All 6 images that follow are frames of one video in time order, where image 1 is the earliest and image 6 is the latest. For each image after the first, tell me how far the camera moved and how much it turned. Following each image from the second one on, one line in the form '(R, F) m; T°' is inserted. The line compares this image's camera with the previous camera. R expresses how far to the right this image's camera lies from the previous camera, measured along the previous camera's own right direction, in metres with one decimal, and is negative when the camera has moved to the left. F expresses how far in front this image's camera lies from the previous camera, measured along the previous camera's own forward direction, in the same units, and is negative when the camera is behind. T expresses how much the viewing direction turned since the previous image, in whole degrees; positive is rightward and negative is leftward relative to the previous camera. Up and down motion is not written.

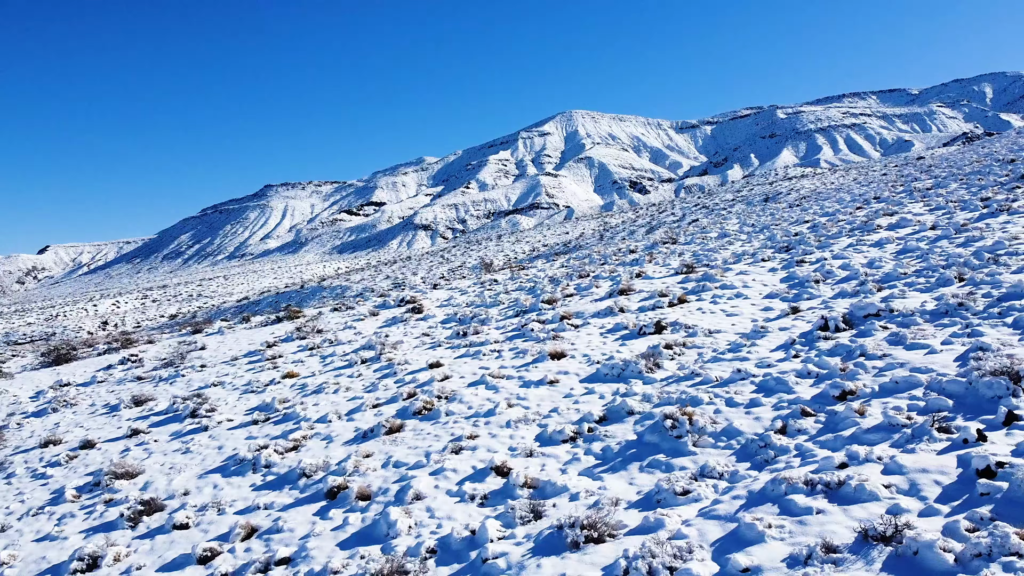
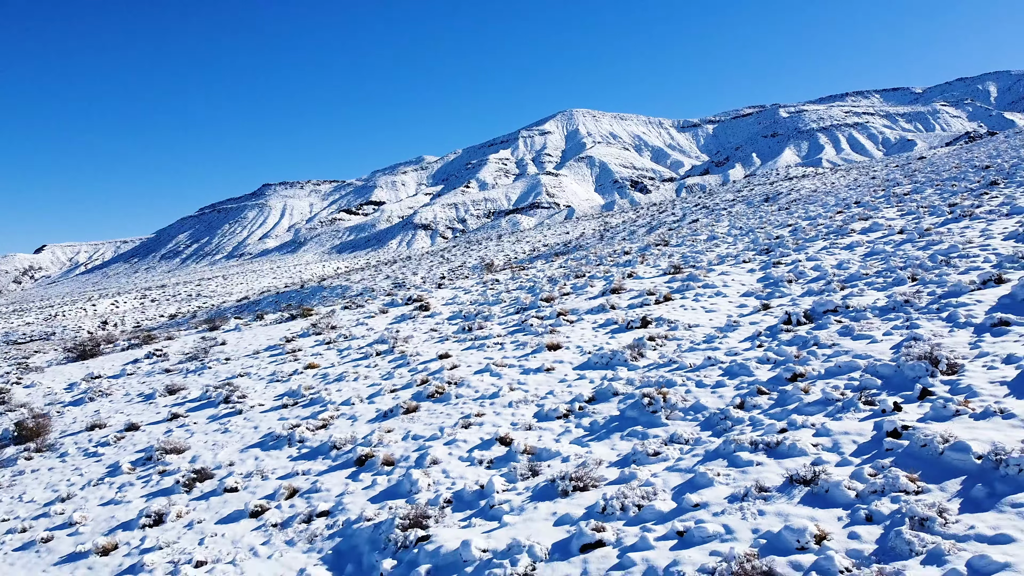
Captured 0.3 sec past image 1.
(0.0, -0.7) m; 0°
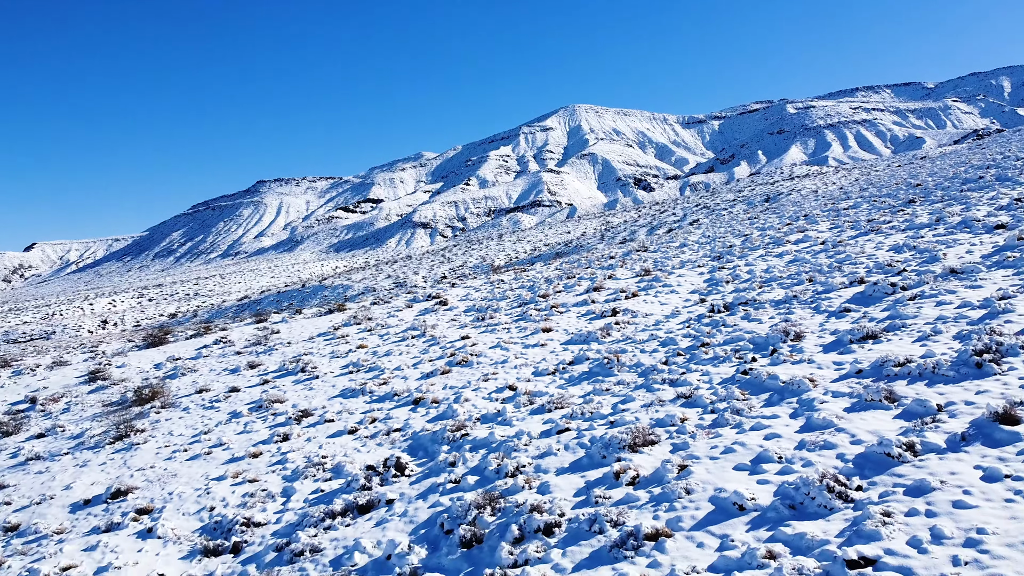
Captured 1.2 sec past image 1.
(-0.1, -2.3) m; 0°
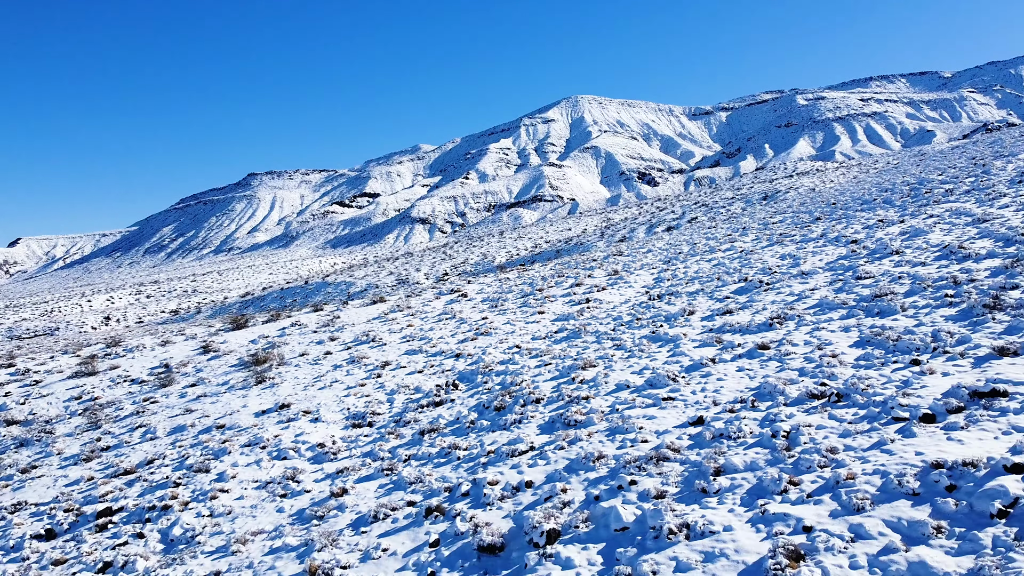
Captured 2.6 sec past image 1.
(-0.1, -4.1) m; 0°
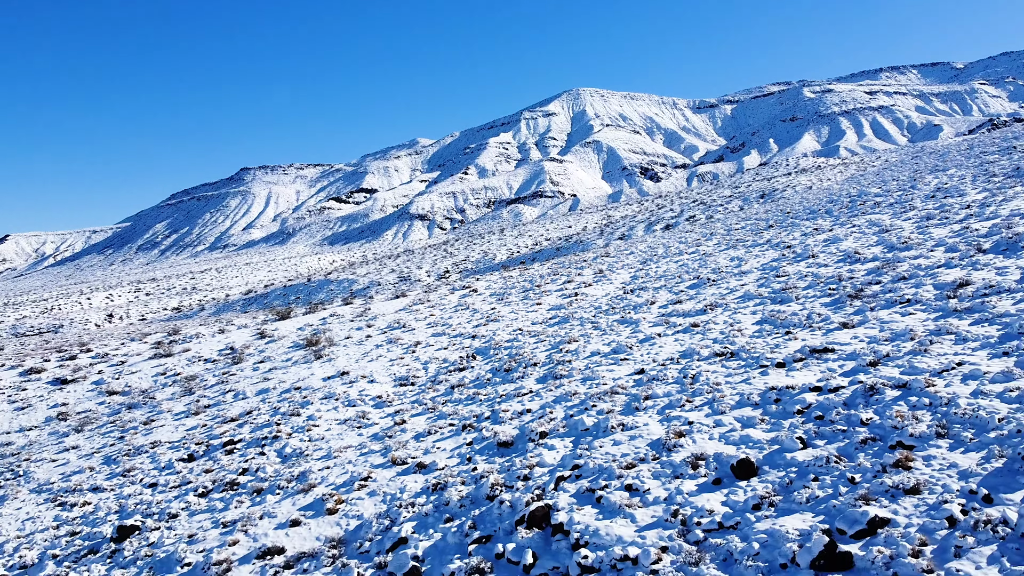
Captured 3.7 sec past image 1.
(-0.1, -3.3) m; 0°
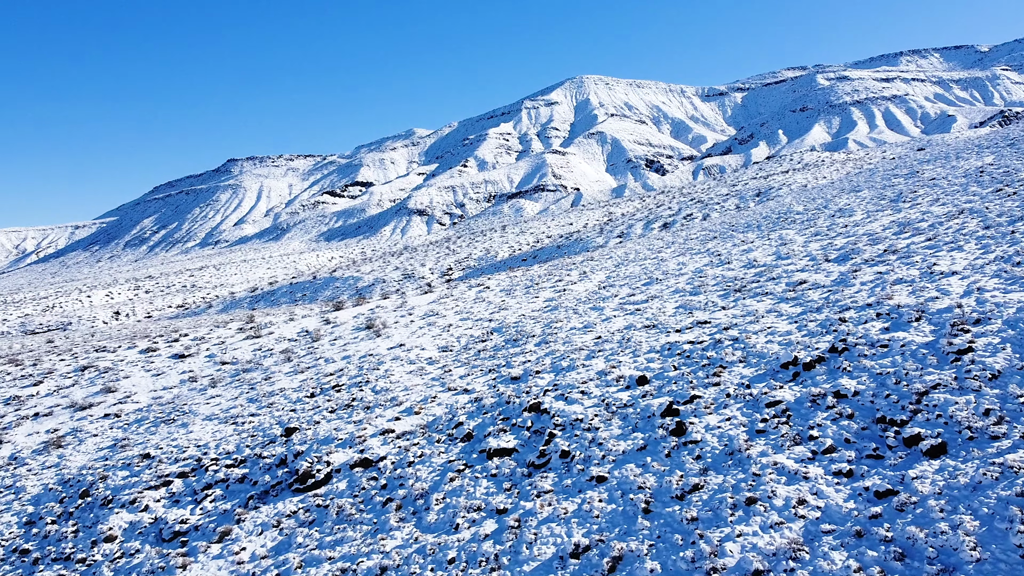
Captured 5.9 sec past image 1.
(-0.2, -6.2) m; 0°
